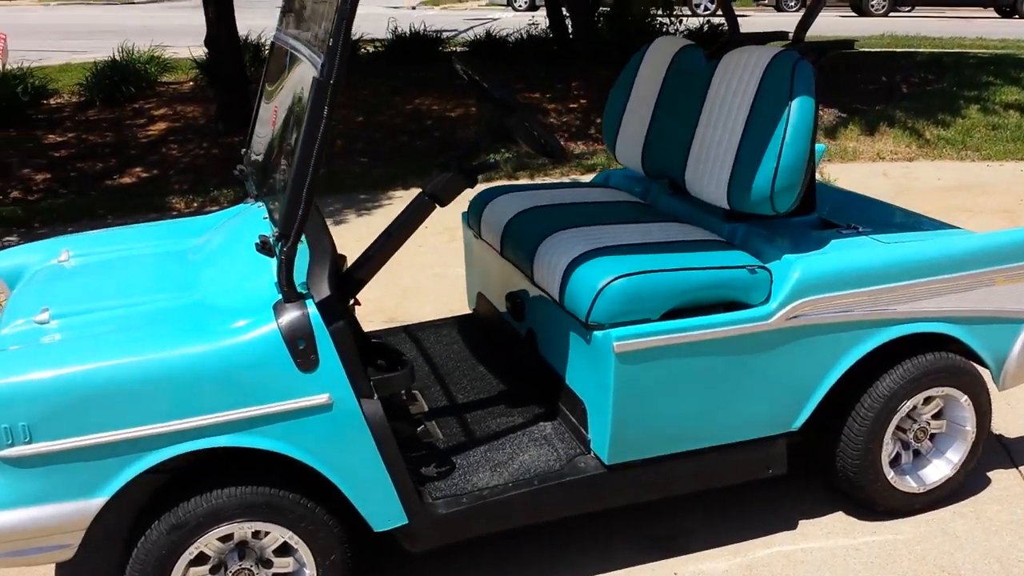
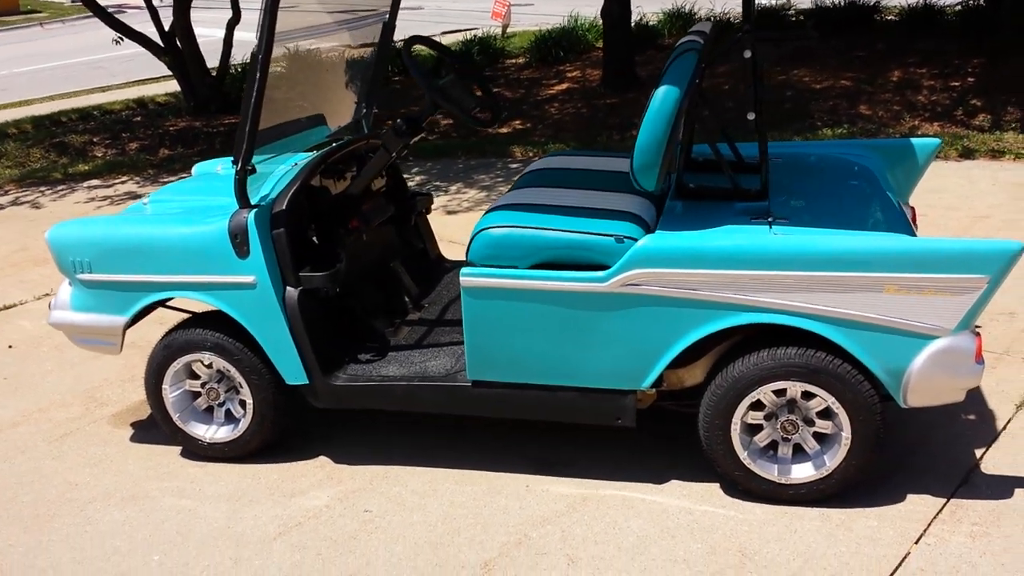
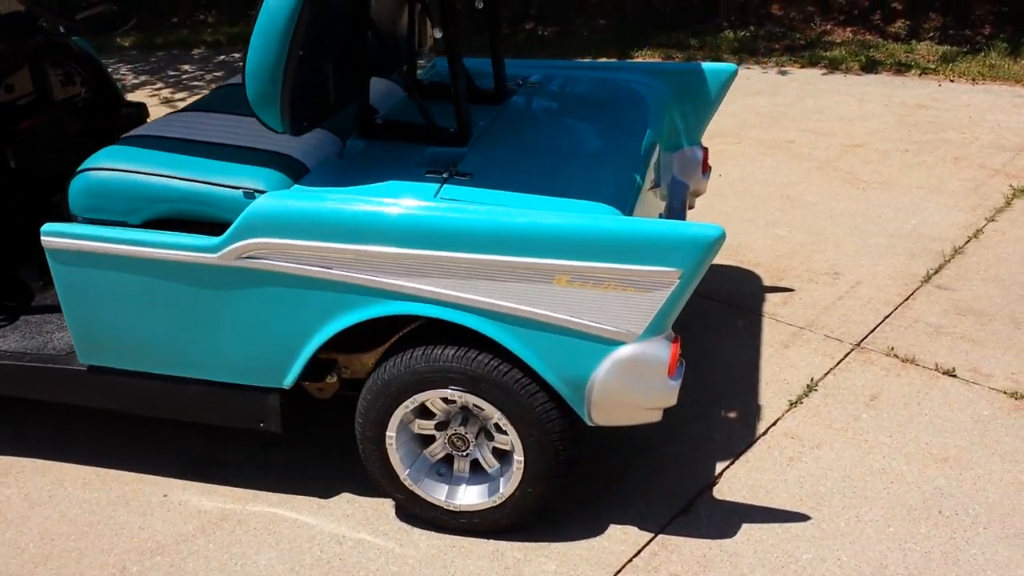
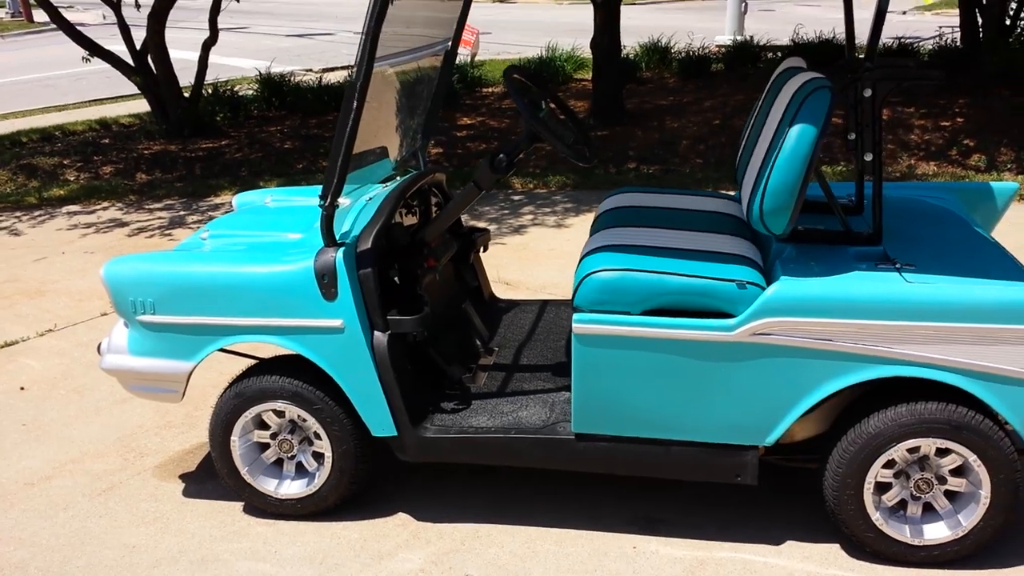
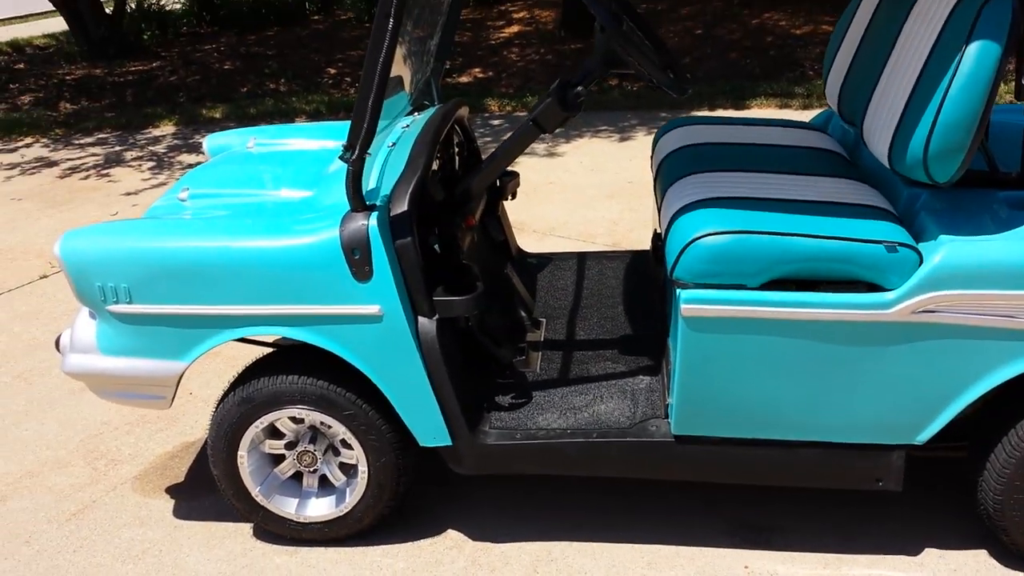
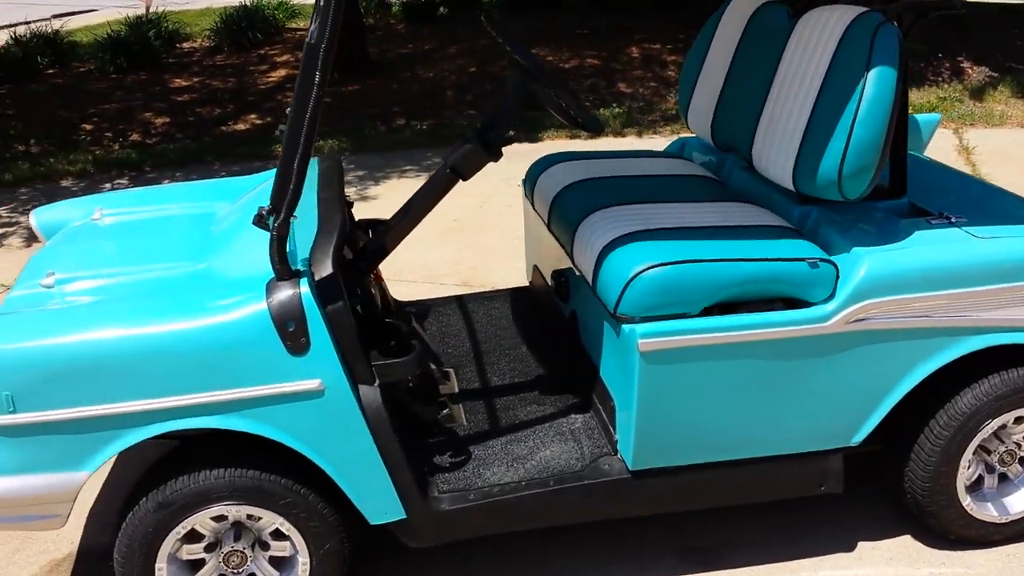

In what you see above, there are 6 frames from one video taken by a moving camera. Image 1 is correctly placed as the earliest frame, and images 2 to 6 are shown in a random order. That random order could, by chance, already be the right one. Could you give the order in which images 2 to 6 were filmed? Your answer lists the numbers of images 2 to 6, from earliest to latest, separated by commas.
6, 5, 4, 2, 3
